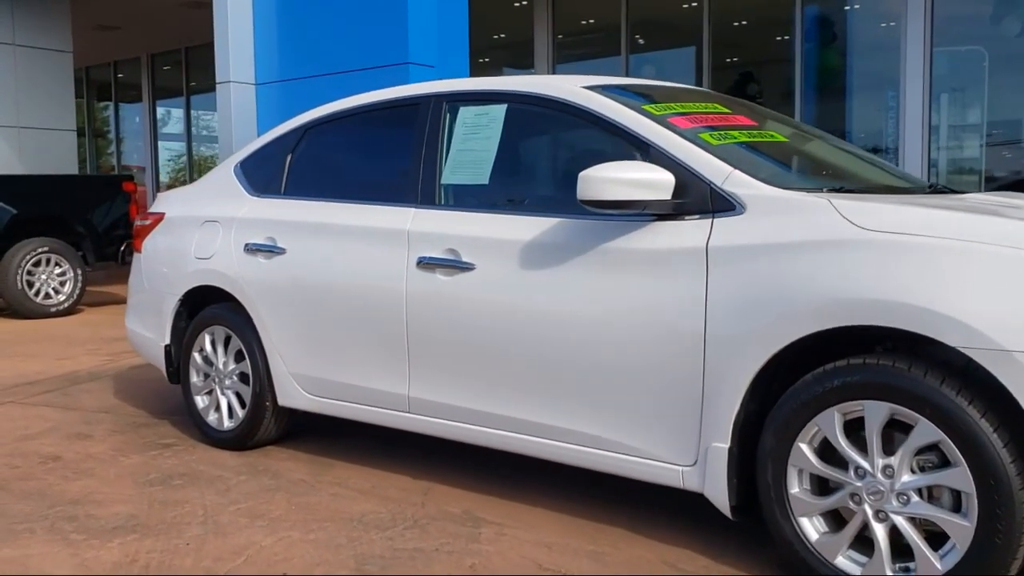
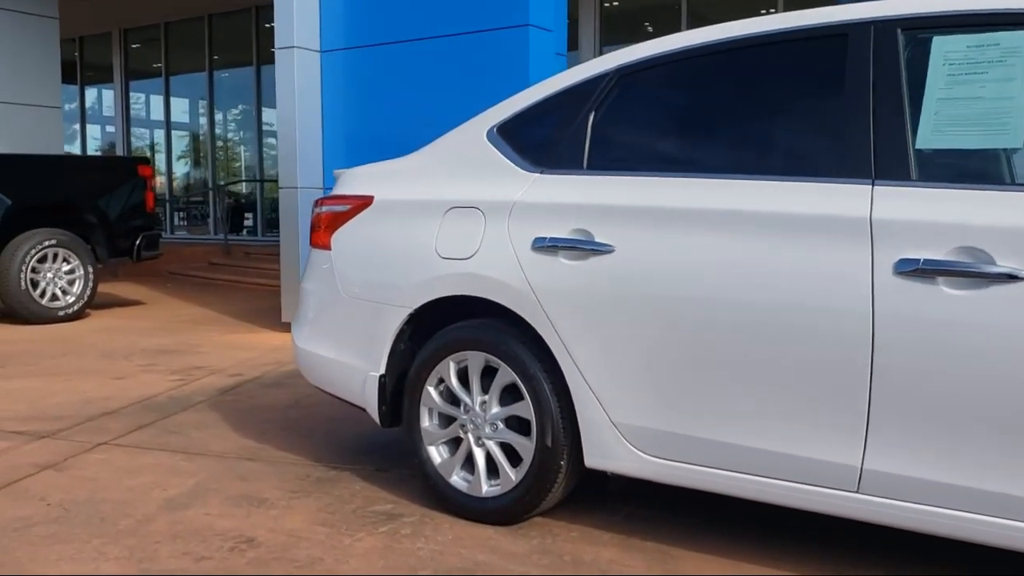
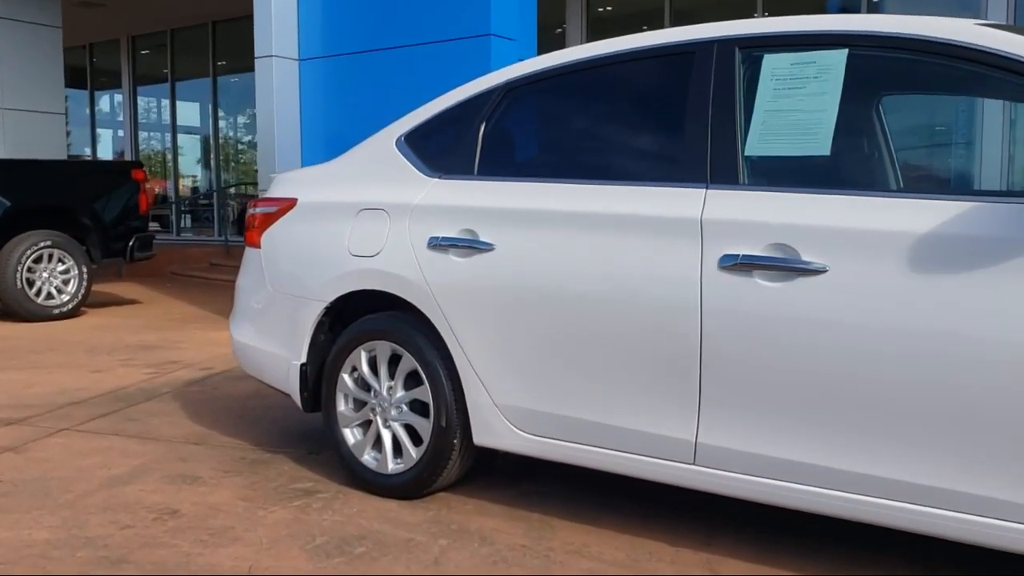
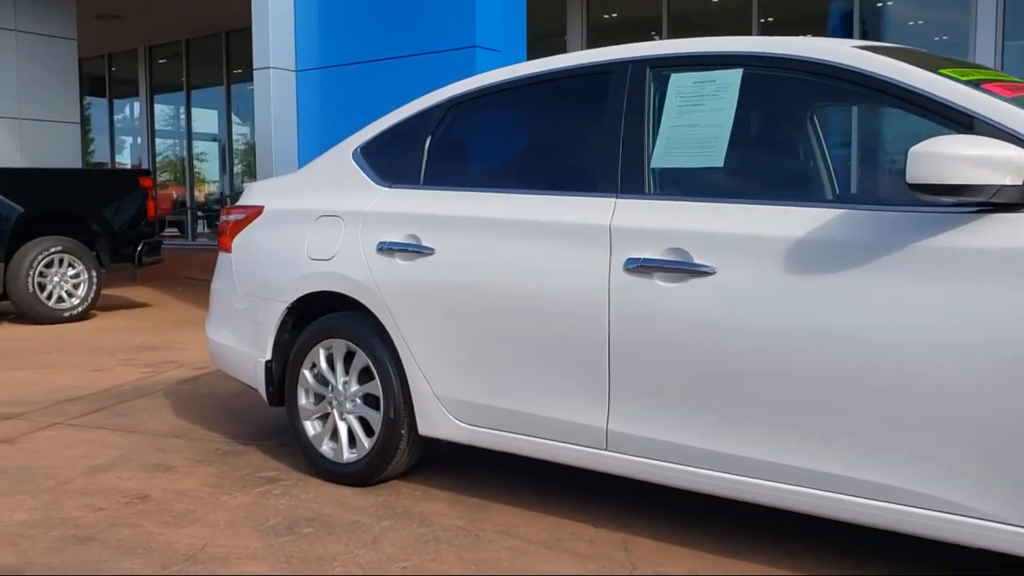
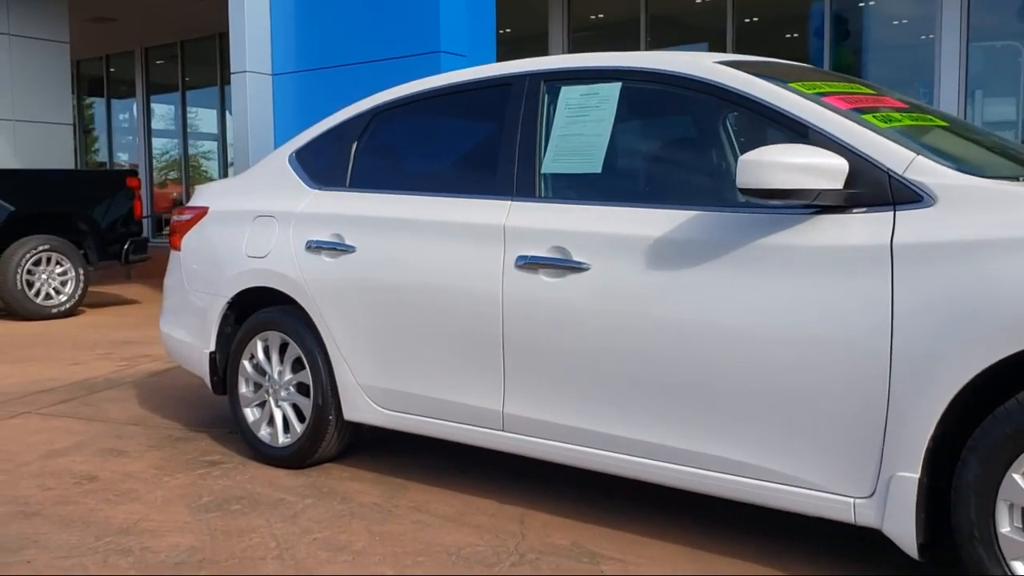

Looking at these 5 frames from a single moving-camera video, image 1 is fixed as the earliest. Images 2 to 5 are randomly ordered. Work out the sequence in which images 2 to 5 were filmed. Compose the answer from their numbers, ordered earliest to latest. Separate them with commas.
5, 4, 3, 2
